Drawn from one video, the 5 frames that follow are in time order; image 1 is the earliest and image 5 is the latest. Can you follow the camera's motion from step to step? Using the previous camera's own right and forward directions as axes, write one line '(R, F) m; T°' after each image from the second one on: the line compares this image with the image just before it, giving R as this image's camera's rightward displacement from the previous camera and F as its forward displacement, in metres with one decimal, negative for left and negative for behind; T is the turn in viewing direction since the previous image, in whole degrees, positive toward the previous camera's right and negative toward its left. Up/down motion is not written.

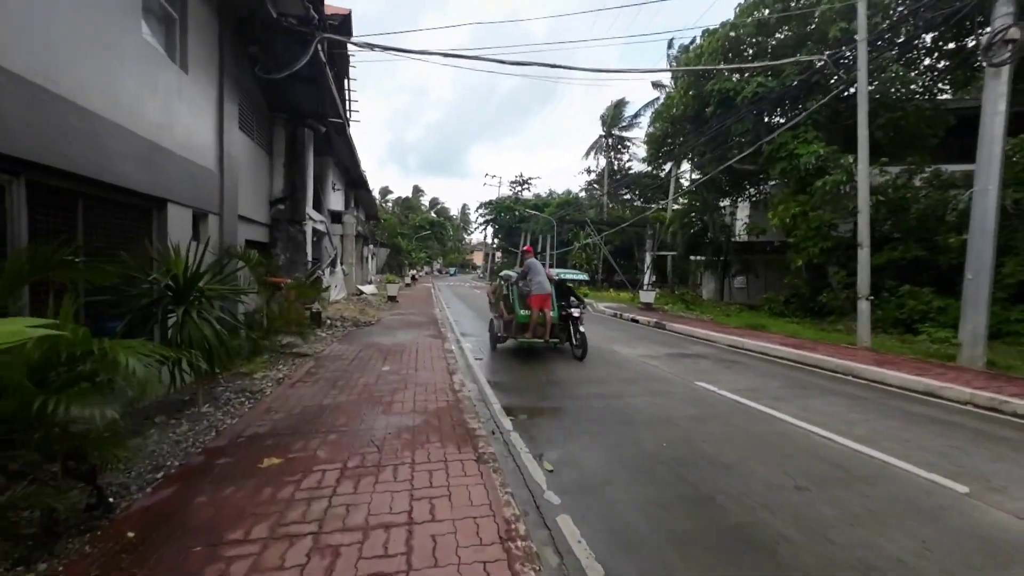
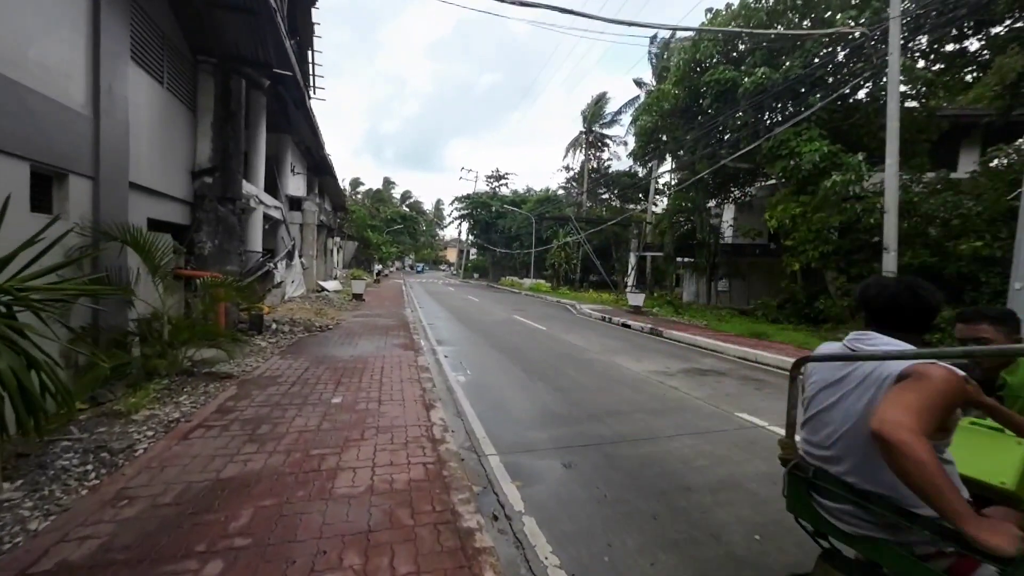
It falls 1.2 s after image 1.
(-0.4, +1.7) m; +4°
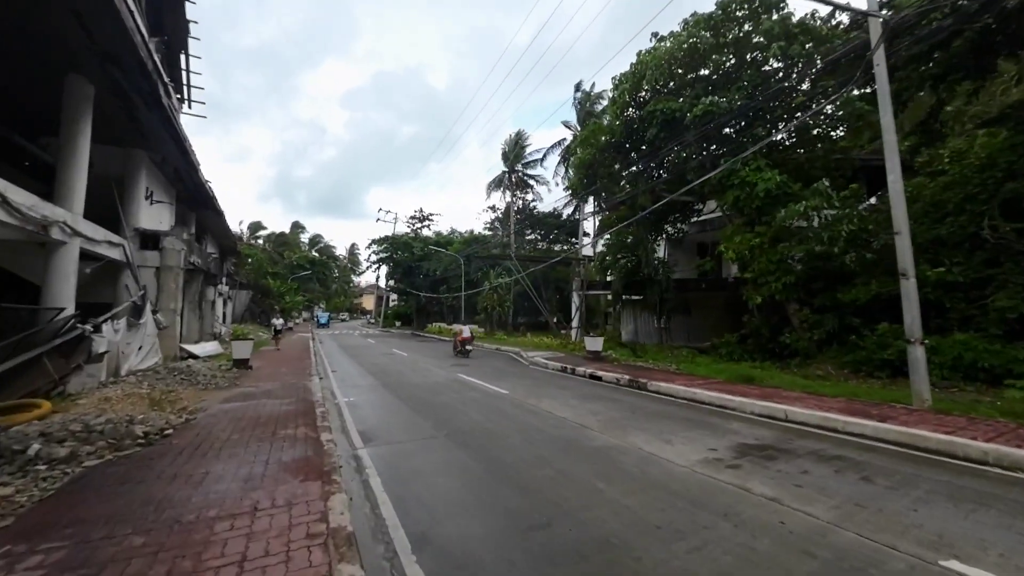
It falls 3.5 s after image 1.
(-0.7, +3.2) m; +12°
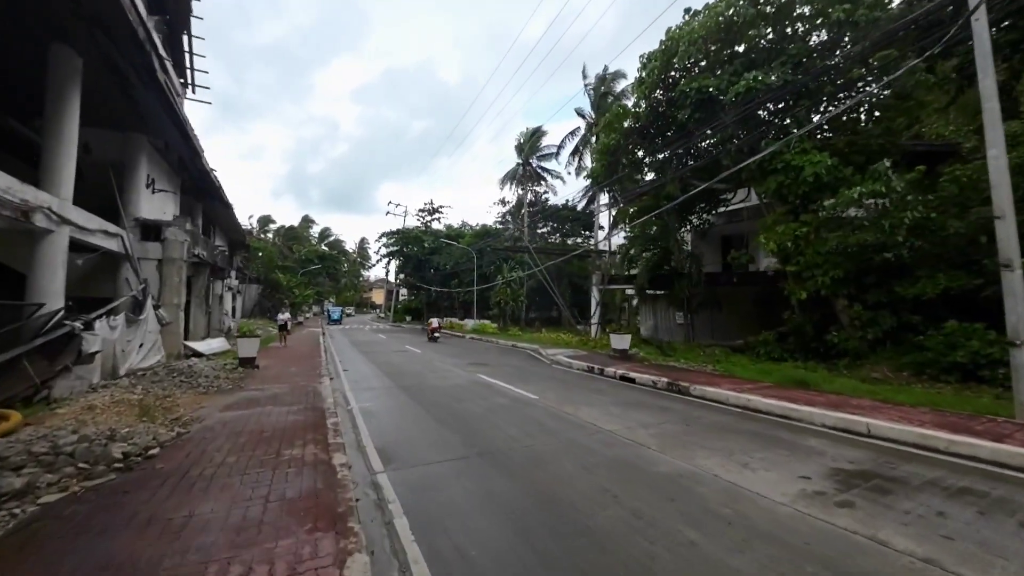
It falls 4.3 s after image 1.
(-0.5, +1.1) m; -1°
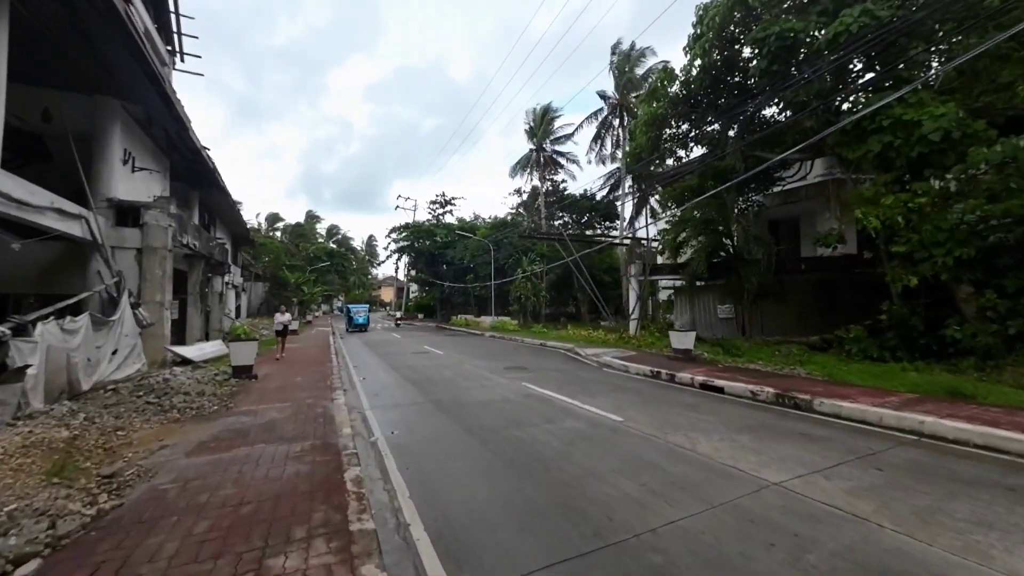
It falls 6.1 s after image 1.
(-1.2, +2.4) m; -1°
